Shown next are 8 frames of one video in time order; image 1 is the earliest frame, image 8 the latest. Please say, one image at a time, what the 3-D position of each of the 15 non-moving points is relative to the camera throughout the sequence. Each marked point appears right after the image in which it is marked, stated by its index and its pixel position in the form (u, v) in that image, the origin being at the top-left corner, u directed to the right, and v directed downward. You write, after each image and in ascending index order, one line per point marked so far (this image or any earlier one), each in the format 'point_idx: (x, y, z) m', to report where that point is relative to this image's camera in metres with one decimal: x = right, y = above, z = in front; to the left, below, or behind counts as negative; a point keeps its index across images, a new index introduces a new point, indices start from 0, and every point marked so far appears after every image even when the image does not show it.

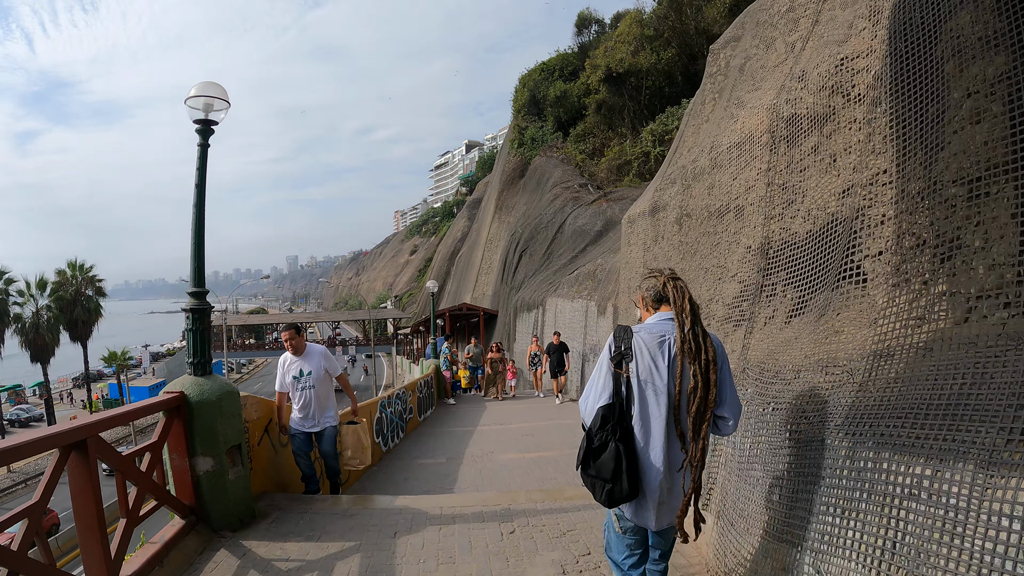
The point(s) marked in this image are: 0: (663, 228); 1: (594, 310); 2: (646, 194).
0: (+1.5, +0.6, +9.8) m
1: (+1.2, -0.3, +15.0) m
2: (+1.6, +1.1, +12.0) m
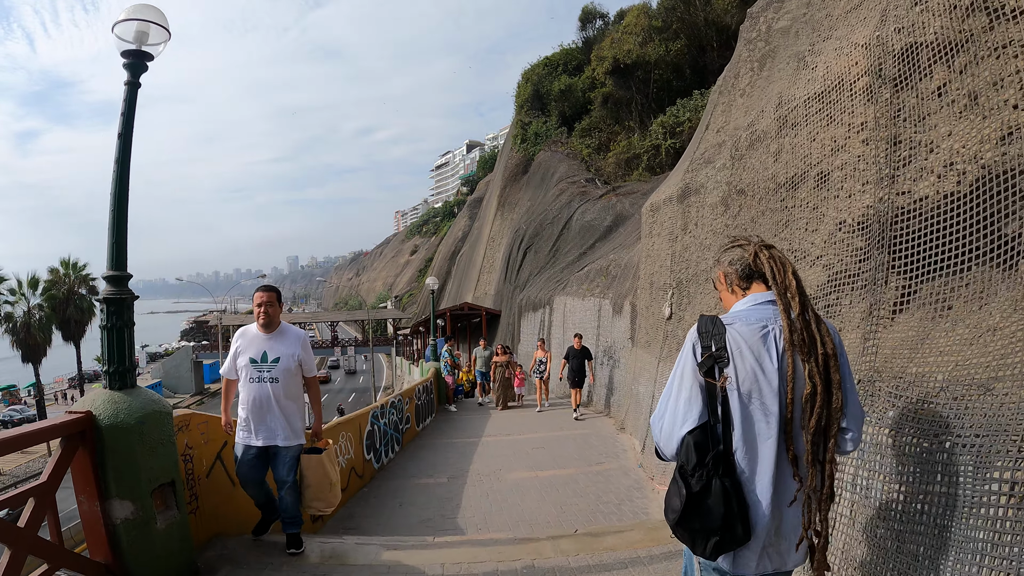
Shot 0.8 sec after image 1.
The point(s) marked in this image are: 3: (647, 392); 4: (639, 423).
0: (+1.6, +0.6, +8.5) m
1: (+1.3, -0.3, +13.7) m
2: (+1.7, +1.2, +10.7) m
3: (+1.3, -1.0, +9.6) m
4: (+1.2, -1.3, +9.6) m
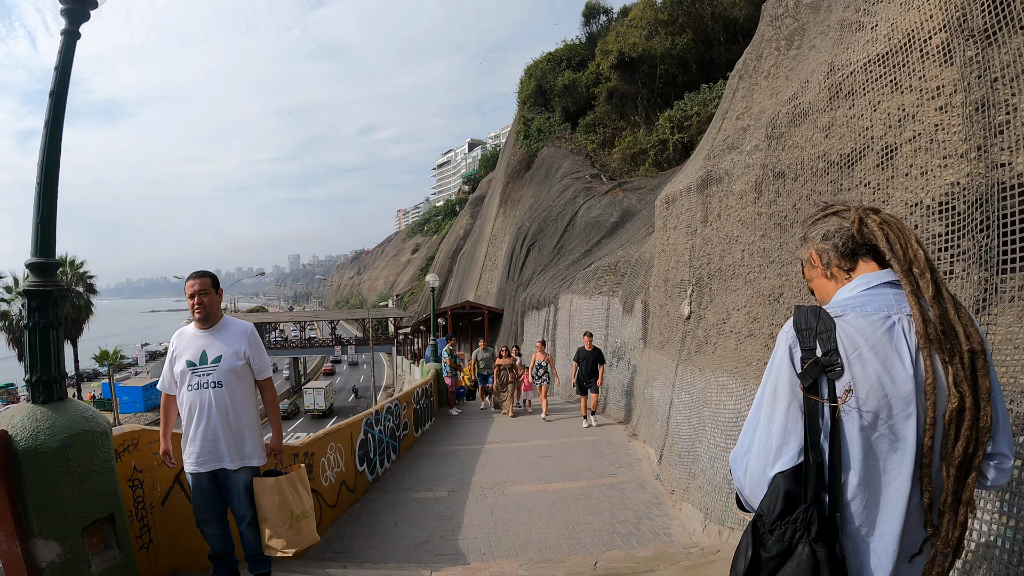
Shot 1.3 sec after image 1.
0: (+1.6, +0.6, +7.8) m
1: (+1.3, -0.3, +13.0) m
2: (+1.8, +1.2, +10.0) m
3: (+1.3, -1.0, +8.9) m
4: (+1.2, -1.2, +8.9) m
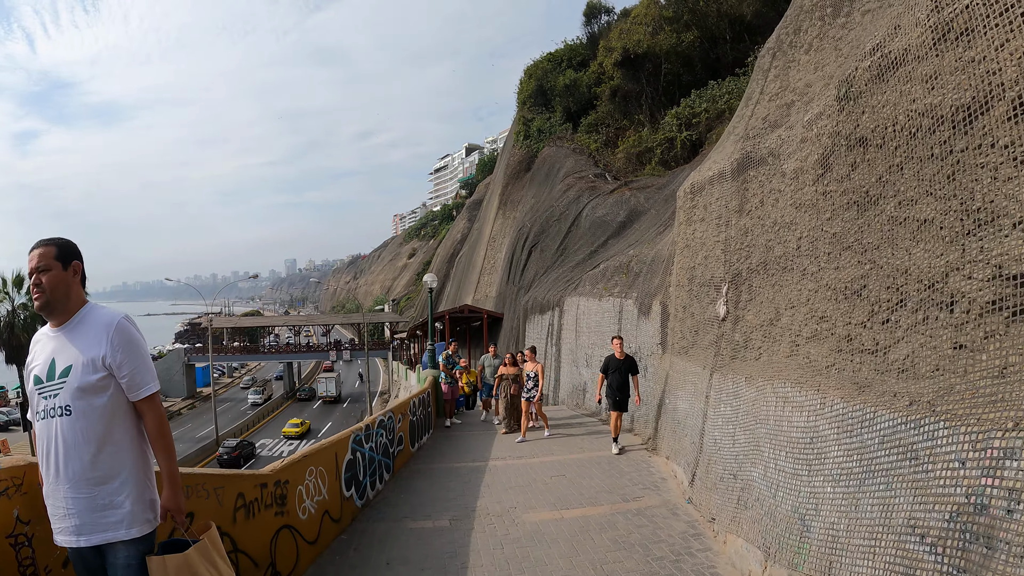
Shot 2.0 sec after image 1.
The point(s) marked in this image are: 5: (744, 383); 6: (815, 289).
0: (+1.7, +0.7, +6.8) m
1: (+1.4, -0.3, +12.0) m
2: (+1.9, +1.2, +9.0) m
3: (+1.4, -0.9, +7.9) m
4: (+1.3, -1.2, +7.9) m
5: (+1.4, -0.6, +6.3) m
6: (+1.7, 0.0, +5.5) m
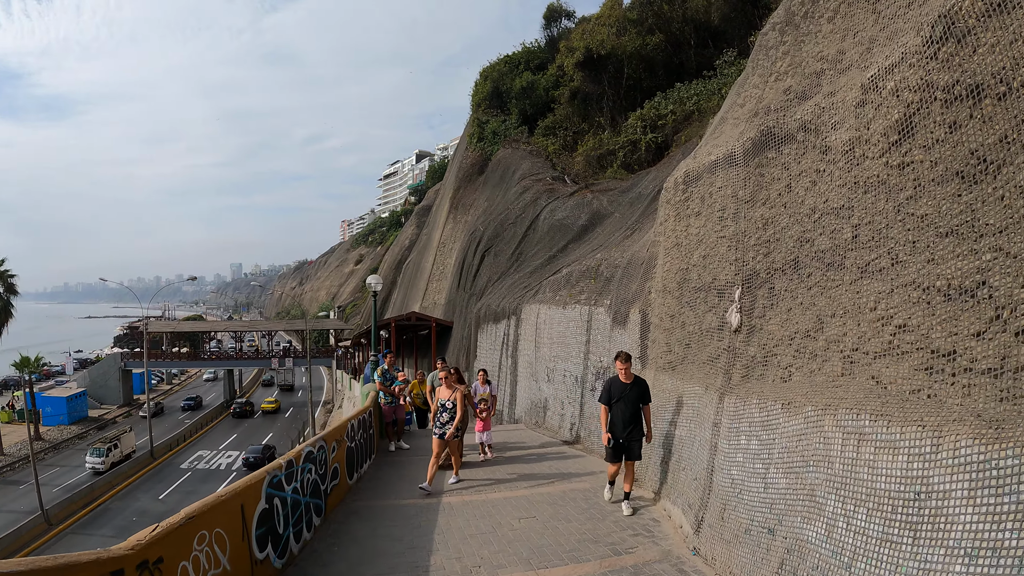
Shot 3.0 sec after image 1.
0: (+1.5, +0.6, +5.5) m
1: (+1.0, -0.3, +10.7) m
2: (+1.6, +1.1, +7.7) m
3: (+1.2, -1.0, +6.5) m
4: (+1.1, -1.2, +6.5) m
5: (+1.3, -0.6, +5.0) m
6: (+1.6, 0.0, +4.2) m
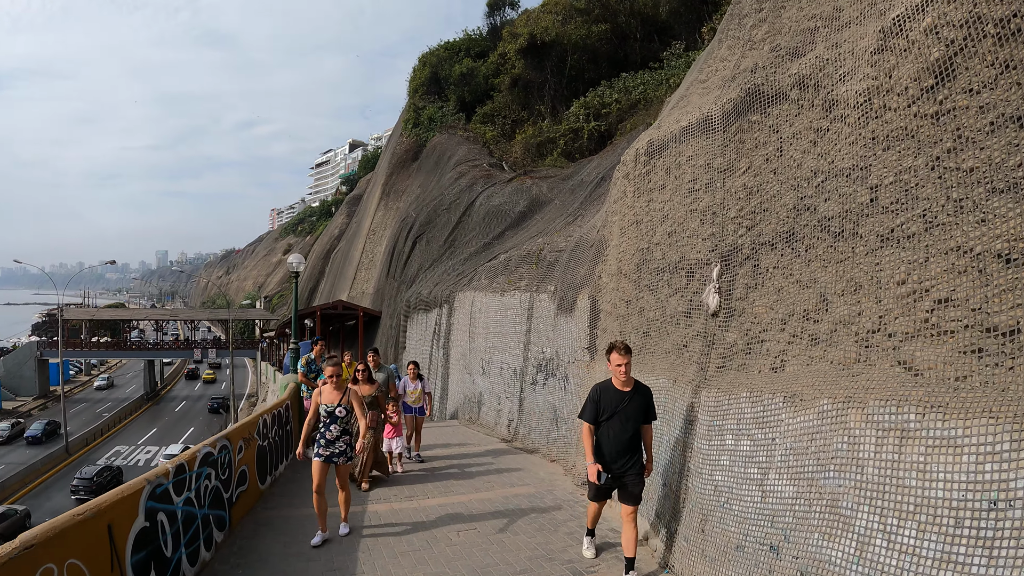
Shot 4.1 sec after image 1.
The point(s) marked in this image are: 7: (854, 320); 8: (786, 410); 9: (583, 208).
0: (+1.3, +0.7, +4.7) m
1: (+0.4, -0.2, +9.8) m
2: (+1.2, +1.3, +6.9) m
3: (+0.8, -0.9, +5.7) m
4: (+0.7, -1.1, +5.7) m
5: (+1.0, -0.5, +4.2) m
6: (+1.4, +0.1, +3.4) m
7: (+1.3, -0.1, +3.9) m
8: (+1.1, -0.5, +3.9) m
9: (+0.9, +1.1, +13.6) m
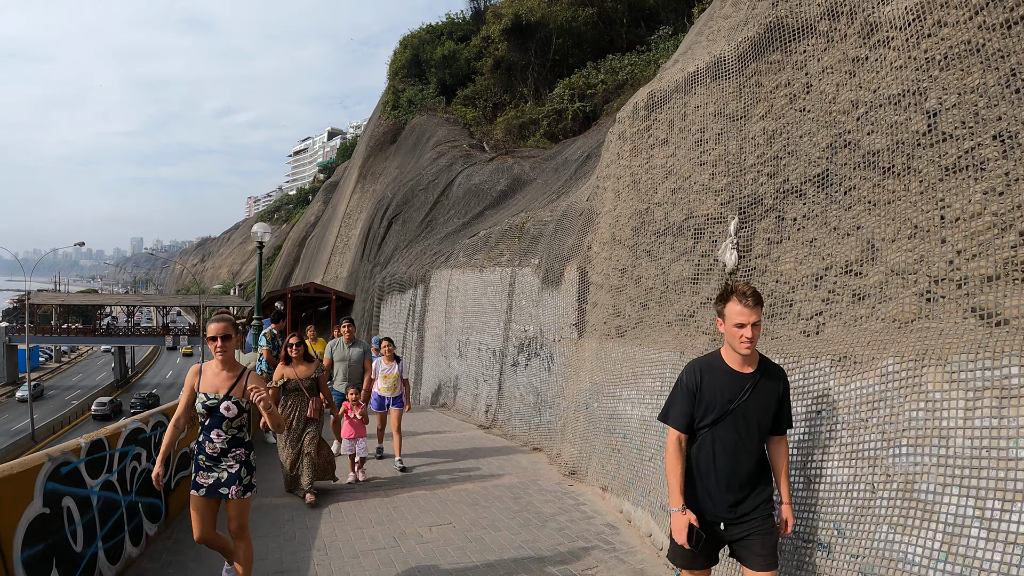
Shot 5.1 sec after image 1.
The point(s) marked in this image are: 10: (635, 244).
0: (+1.3, +0.9, +4.0) m
1: (+0.2, 0.0, +9.1) m
2: (+1.1, +1.5, +6.2) m
3: (+0.7, -0.7, +5.0) m
4: (+0.6, -0.9, +5.0) m
5: (+1.0, -0.3, +3.5) m
6: (+1.4, +0.3, +2.7) m
7: (+1.3, 0.0, +3.2) m
8: (+1.0, -0.3, +3.2) m
9: (+0.7, +1.3, +12.8) m
10: (+0.8, +0.2, +6.1) m
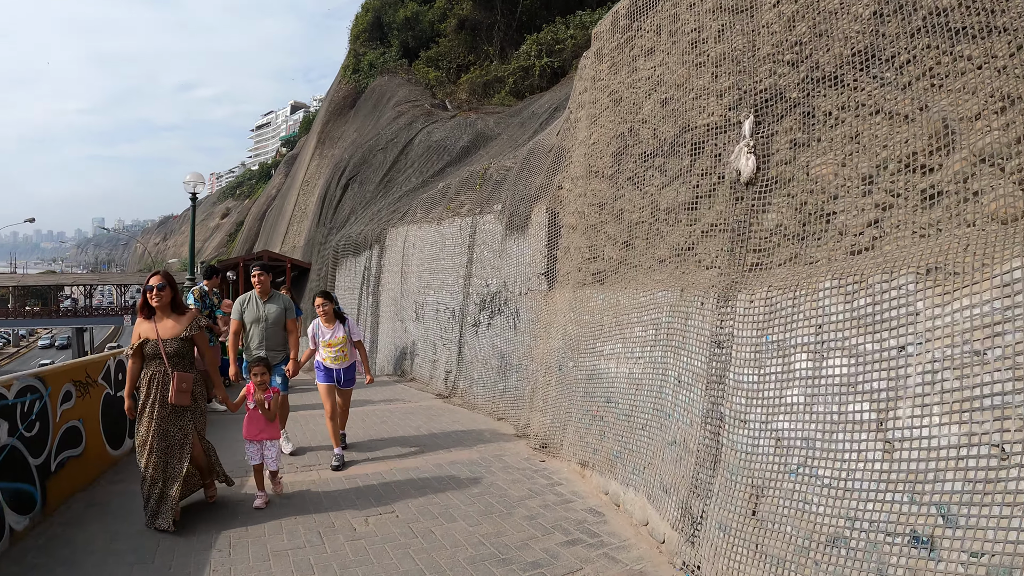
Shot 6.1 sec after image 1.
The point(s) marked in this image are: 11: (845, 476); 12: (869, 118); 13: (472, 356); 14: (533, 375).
0: (+1.1, +1.2, +3.0) m
1: (-0.1, +0.4, +8.1) m
2: (+0.9, +1.8, +5.2) m
3: (+0.6, -0.4, +4.1) m
4: (+0.5, -0.6, +4.1) m
5: (+0.9, 0.0, +2.5) m
6: (+1.3, +0.5, +1.7) m
7: (+1.1, +0.3, +2.2) m
8: (+0.9, -0.1, +2.2) m
9: (+0.3, +1.8, +11.8) m
10: (+0.6, +0.5, +5.1) m
11: (+0.8, -0.5, +2.3) m
12: (+1.0, +0.5, +2.9) m
13: (-0.3, -0.5, +7.2) m
14: (+0.2, -0.5, +5.9) m
